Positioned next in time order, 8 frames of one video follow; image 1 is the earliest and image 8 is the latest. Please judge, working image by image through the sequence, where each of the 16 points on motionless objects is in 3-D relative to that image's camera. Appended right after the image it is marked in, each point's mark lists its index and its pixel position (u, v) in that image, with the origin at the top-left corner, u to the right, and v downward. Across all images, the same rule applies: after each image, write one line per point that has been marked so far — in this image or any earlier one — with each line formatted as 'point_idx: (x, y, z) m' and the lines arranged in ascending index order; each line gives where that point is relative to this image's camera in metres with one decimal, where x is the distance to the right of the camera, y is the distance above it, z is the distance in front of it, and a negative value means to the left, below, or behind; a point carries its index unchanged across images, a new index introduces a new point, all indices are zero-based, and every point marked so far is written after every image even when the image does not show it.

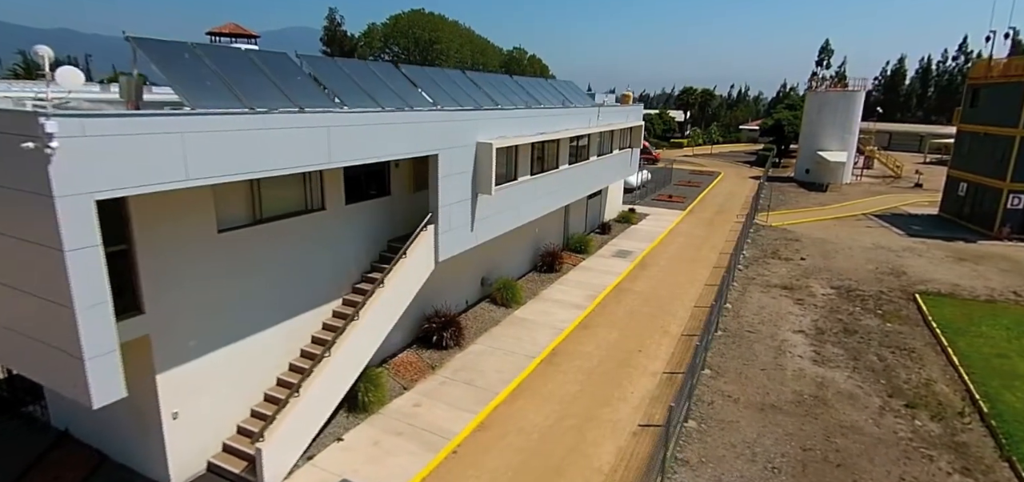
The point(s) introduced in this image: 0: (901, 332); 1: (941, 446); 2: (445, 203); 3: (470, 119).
0: (+11.5, -2.7, +16.2) m
1: (+8.6, -4.1, +10.9) m
2: (-1.5, +0.8, +12.2) m
3: (-1.0, +2.9, +12.9) m
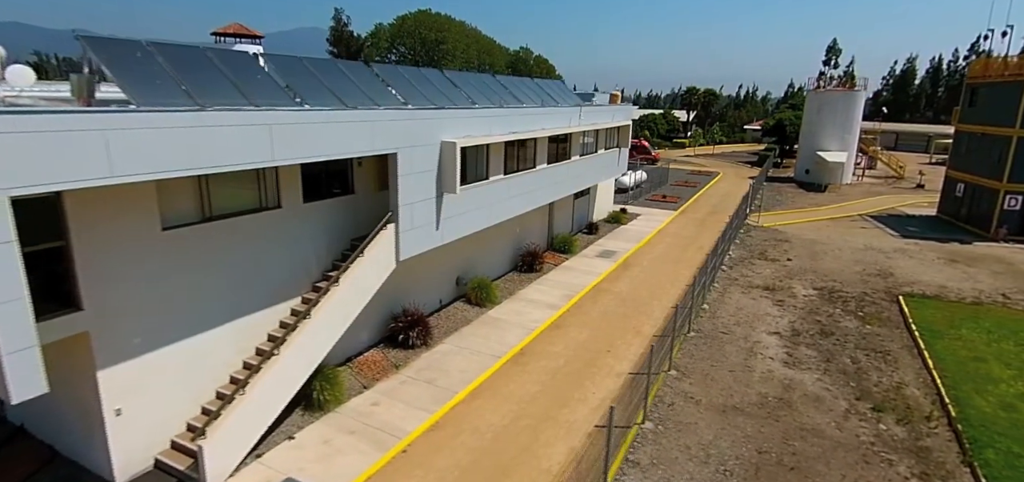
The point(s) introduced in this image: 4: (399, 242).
0: (+10.7, -2.7, +16.0) m
1: (+7.6, -4.1, +10.7) m
2: (-2.4, +0.9, +12.2) m
3: (-1.8, +2.9, +12.8) m
4: (-2.5, 0.0, +12.2) m
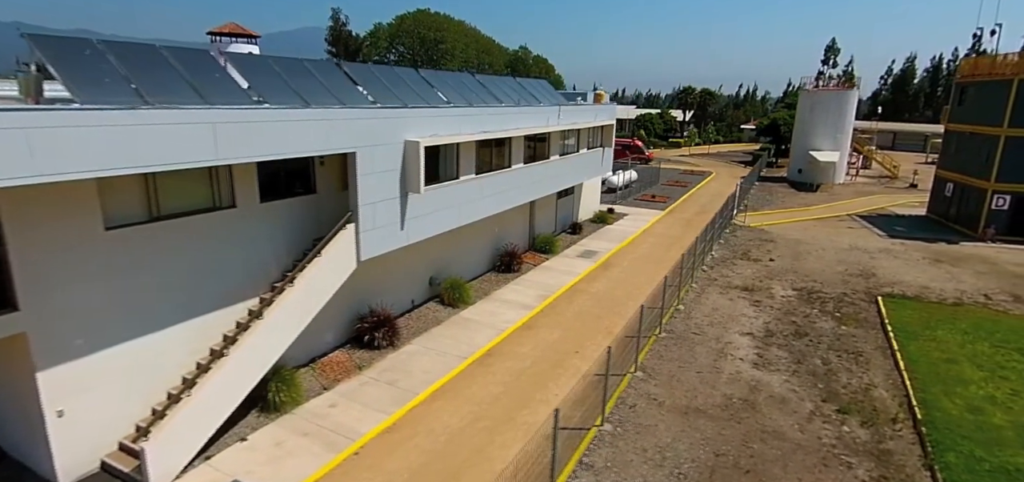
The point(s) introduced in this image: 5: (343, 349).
0: (+9.8, -2.7, +15.8) m
1: (+6.8, -4.1, +10.6) m
2: (-3.2, +0.9, +12.1) m
3: (-2.7, +2.9, +12.7) m
4: (-3.3, 0.0, +12.1) m
5: (-4.2, -2.7, +13.6) m
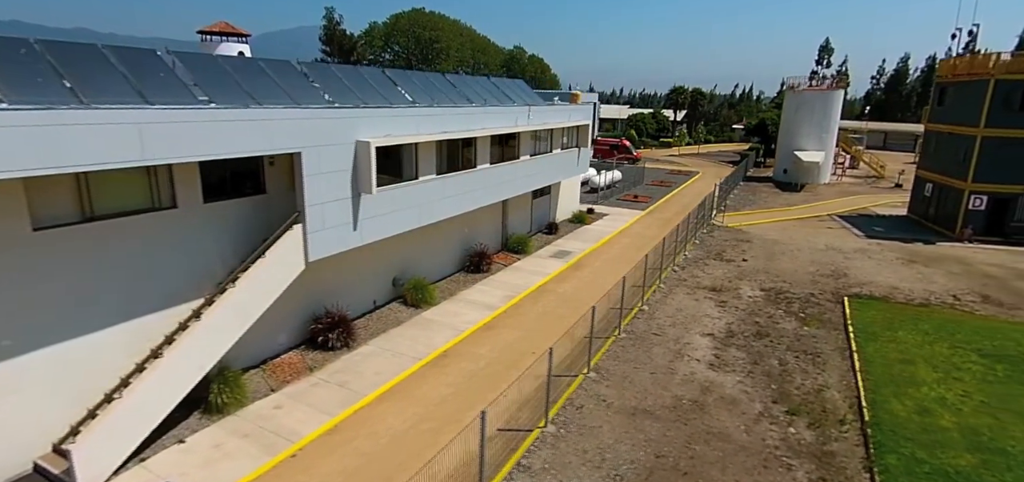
0: (+8.7, -2.7, +15.8) m
1: (+5.7, -4.1, +10.5) m
2: (-4.3, +0.9, +12.0) m
3: (-3.8, +2.9, +12.7) m
4: (-4.5, 0.0, +12.0) m
5: (-5.3, -2.7, +13.5) m
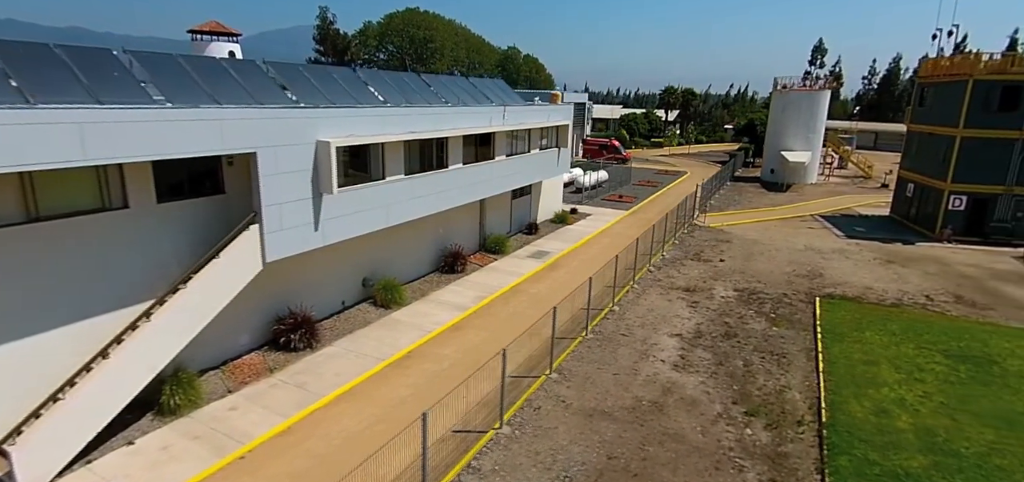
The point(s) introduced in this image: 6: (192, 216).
0: (+7.8, -2.8, +15.8) m
1: (+4.8, -4.1, +10.5) m
2: (-5.2, +0.8, +11.9) m
3: (-4.7, +2.9, +12.6) m
4: (-5.4, -0.1, +12.0) m
5: (-6.2, -2.7, +13.5) m
6: (-6.9, +0.5, +11.9) m
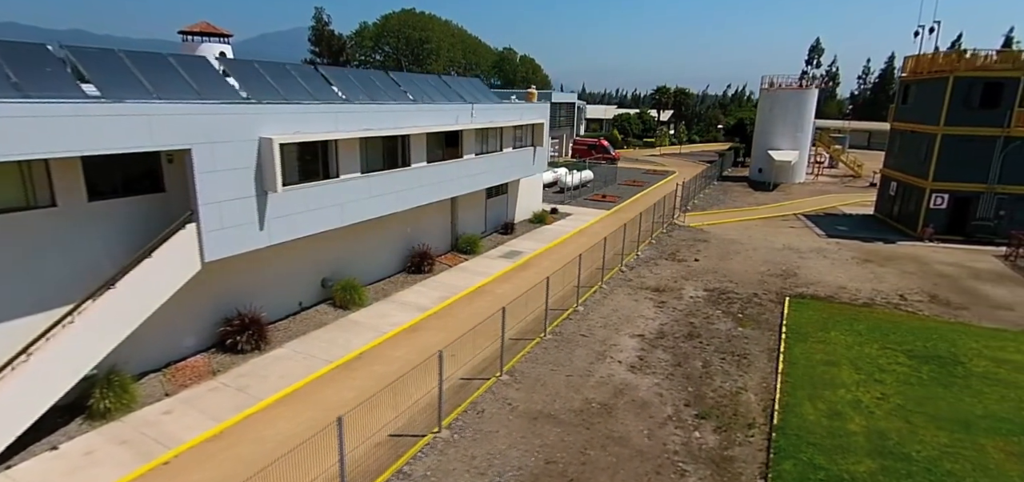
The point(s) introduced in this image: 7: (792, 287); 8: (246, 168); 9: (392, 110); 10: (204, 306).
0: (+6.6, -2.7, +15.4) m
1: (+3.6, -4.1, +10.2) m
2: (-6.4, +0.9, +11.7) m
3: (-5.9, +2.9, +12.3) m
4: (-6.6, 0.0, +11.7) m
5: (-7.4, -2.7, +13.2) m
6: (-8.1, +0.6, +11.6) m
7: (+10.1, -1.6, +19.7) m
8: (-6.0, +1.6, +12.3) m
9: (-3.6, +4.0, +16.6) m
10: (-7.5, -1.6, +13.3) m
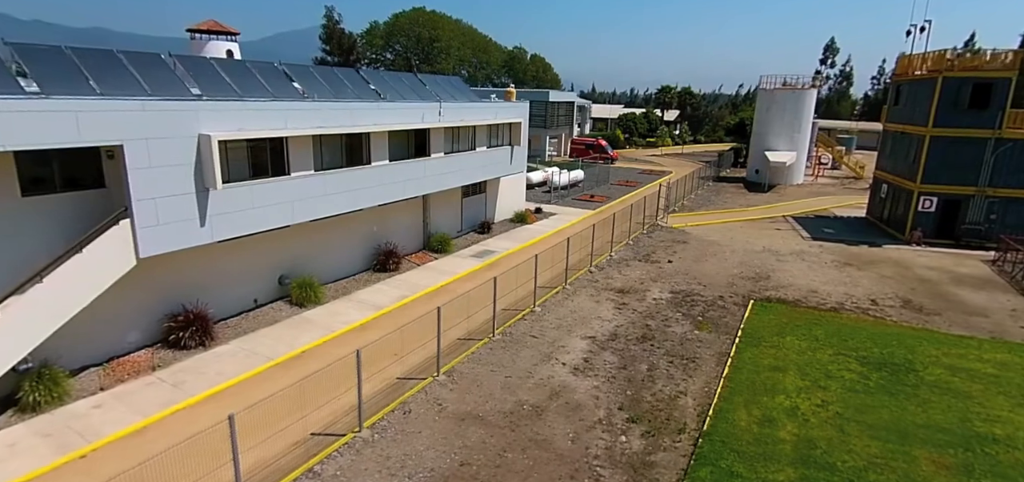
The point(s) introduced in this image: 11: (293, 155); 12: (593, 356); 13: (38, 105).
0: (+5.2, -2.8, +15.2) m
1: (+2.0, -4.1, +10.0) m
2: (-7.9, +0.9, +11.7) m
3: (-7.3, +3.0, +12.4) m
4: (-8.0, +0.1, +11.8) m
5: (-8.9, -2.6, +13.3) m
6: (-9.6, +0.7, +11.7) m
7: (+8.8, -1.7, +19.3) m
8: (-7.4, +1.7, +12.4) m
9: (-4.9, +4.0, +16.6) m
10: (-8.9, -1.5, +13.4) m
11: (-6.0, +2.4, +15.3) m
12: (+2.1, -3.0, +14.2) m
13: (-8.8, +2.5, +10.2) m
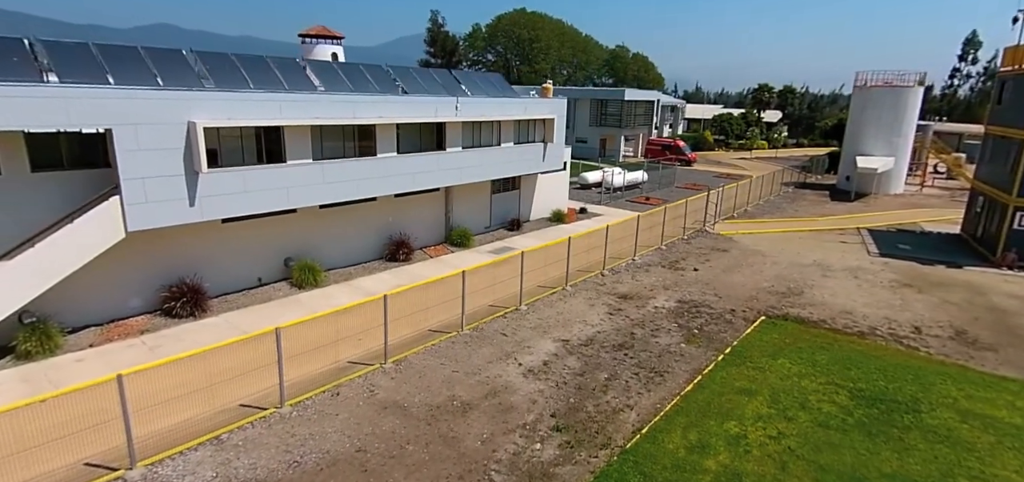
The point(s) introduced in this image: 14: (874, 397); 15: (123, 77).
0: (+4.3, -2.9, +14.0) m
1: (+0.2, -4.0, +9.5) m
2: (-9.0, +1.5, +13.0) m
3: (-8.2, +3.5, +13.5) m
4: (-9.1, +0.6, +13.1) m
5: (-9.8, -2.0, +14.7) m
6: (-10.6, +1.3, +13.3) m
7: (+8.7, -2.1, +17.4) m
8: (-8.3, +2.3, +13.5) m
9: (-5.0, +4.4, +17.3) m
10: (-9.8, -0.9, +14.8) m
11: (-6.4, +2.9, +16.1) m
12: (+1.1, -2.9, +13.6) m
13: (-10.1, +3.1, +11.7) m
14: (+7.8, -3.3, +11.7) m
15: (-10.1, +4.3, +14.4) m
